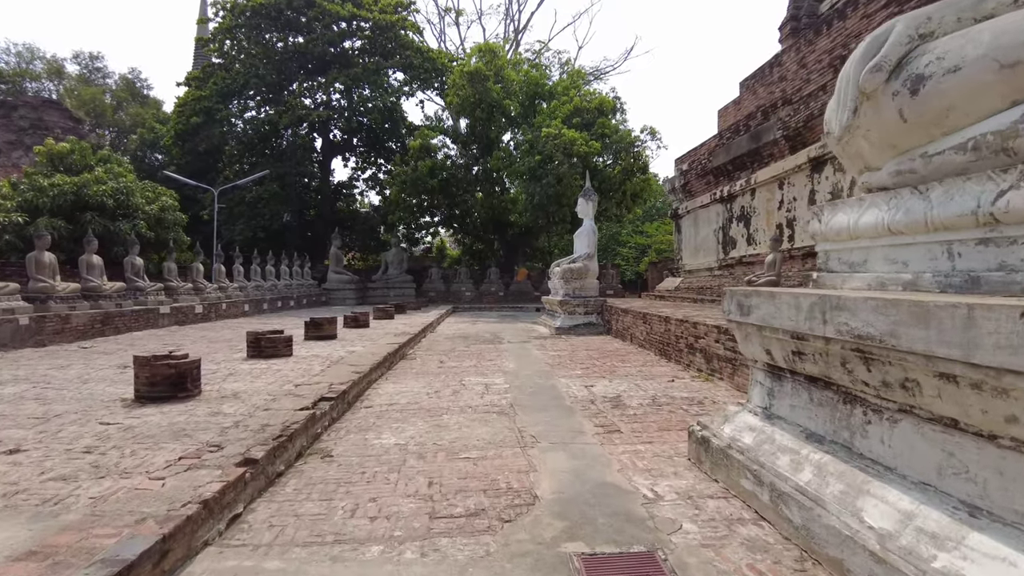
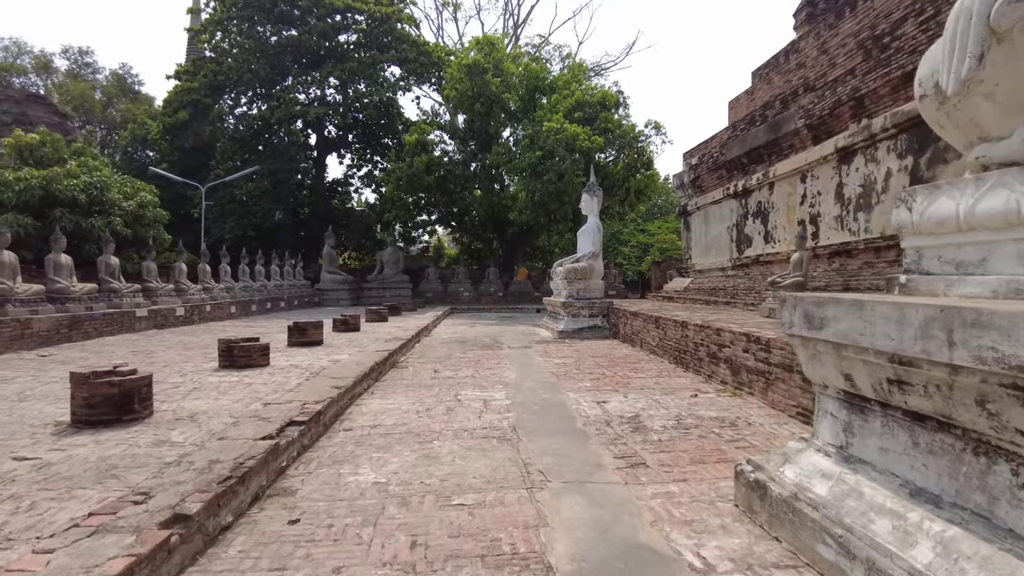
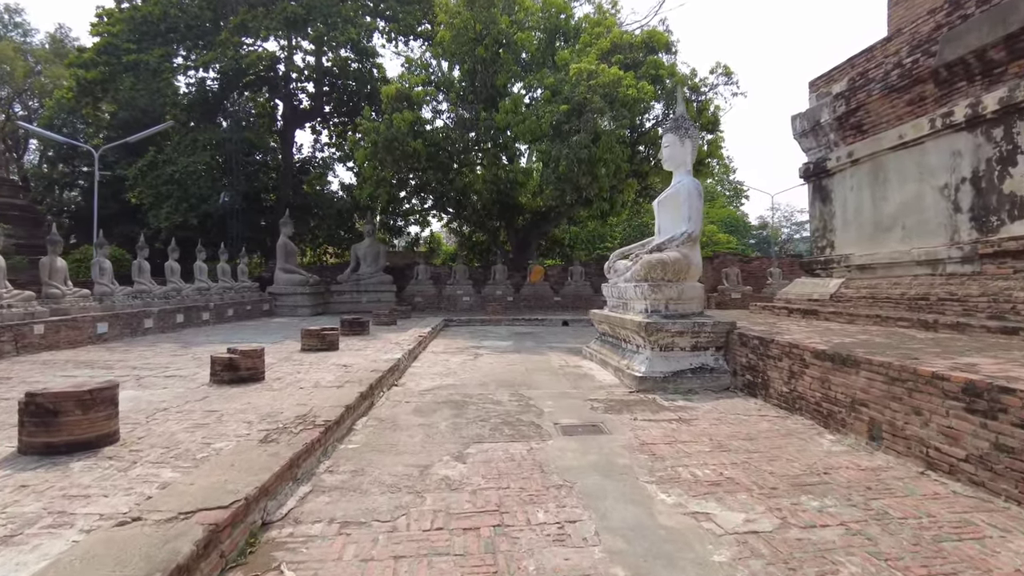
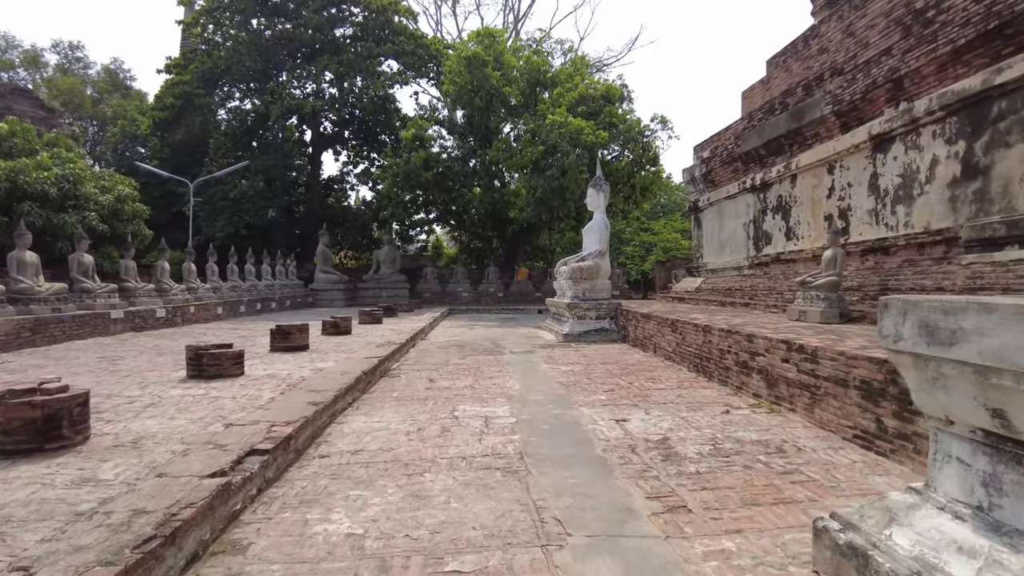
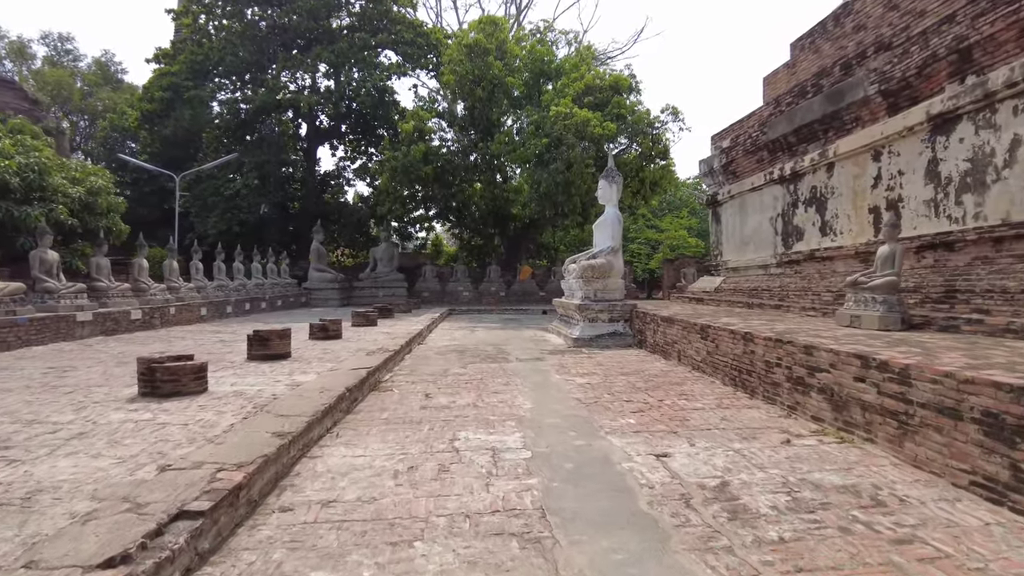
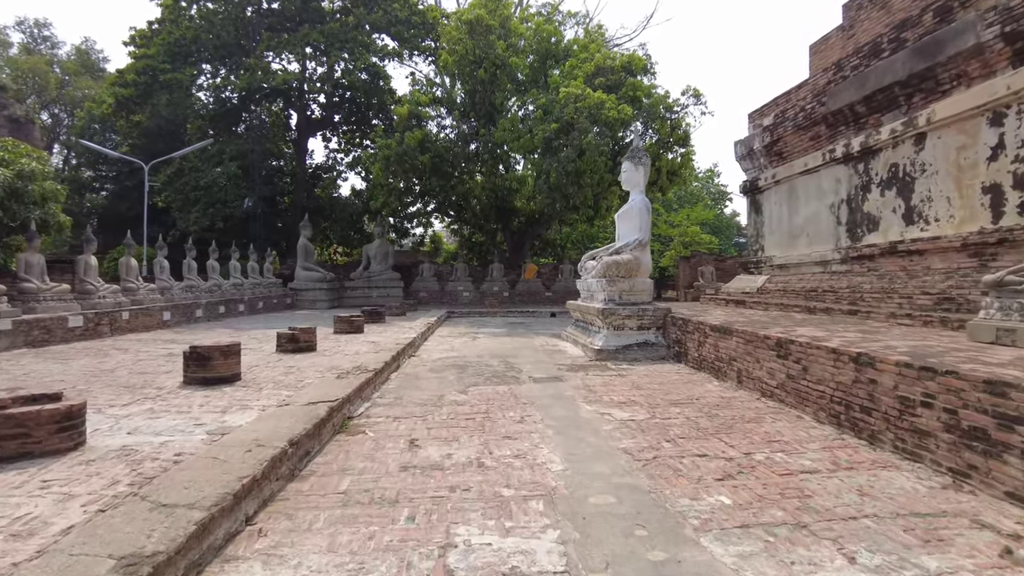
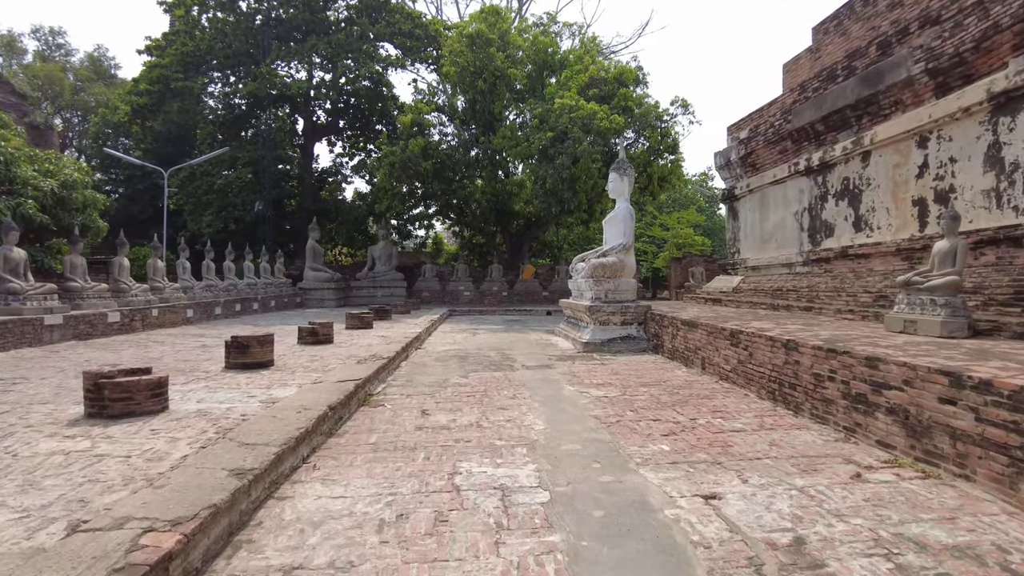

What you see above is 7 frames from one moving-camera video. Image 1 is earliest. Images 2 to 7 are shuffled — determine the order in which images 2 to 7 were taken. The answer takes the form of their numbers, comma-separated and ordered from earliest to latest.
2, 4, 5, 7, 6, 3
